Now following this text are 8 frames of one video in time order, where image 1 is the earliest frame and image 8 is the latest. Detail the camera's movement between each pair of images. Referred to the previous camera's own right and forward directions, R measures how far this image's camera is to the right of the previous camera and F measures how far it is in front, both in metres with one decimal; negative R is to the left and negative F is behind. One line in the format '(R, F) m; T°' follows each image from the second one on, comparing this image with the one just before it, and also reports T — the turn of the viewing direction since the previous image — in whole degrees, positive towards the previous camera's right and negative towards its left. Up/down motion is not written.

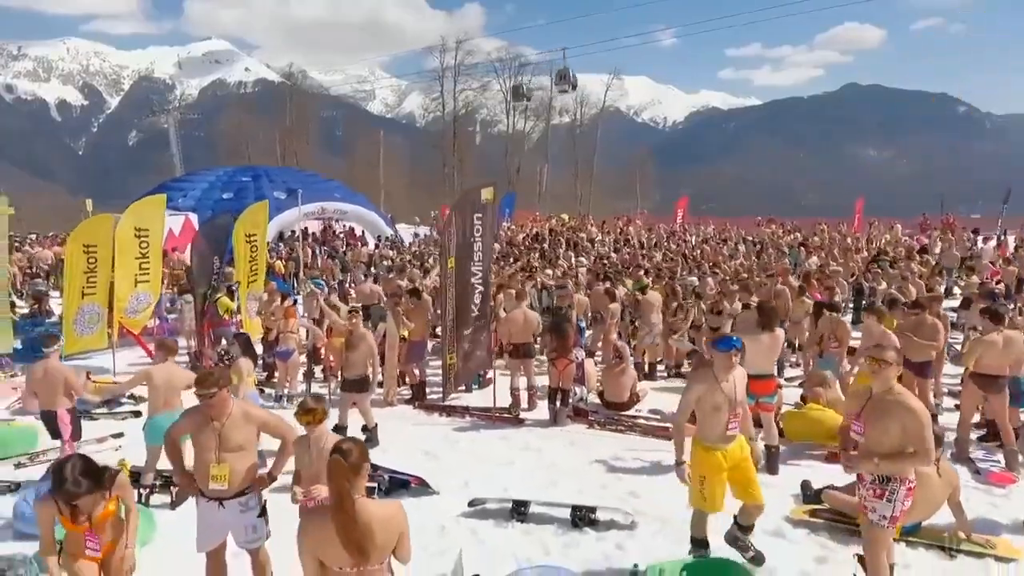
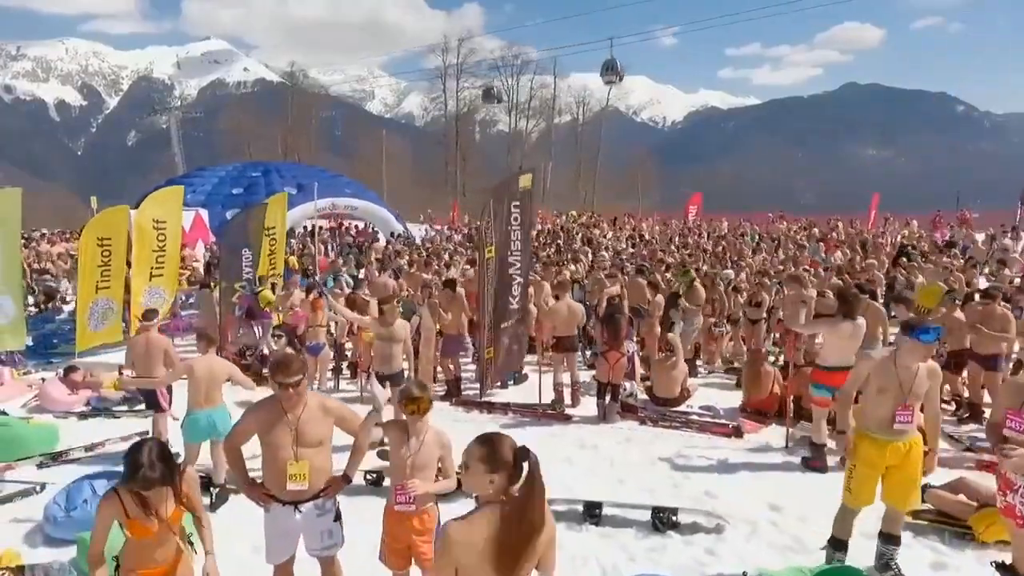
(-0.7, +0.5) m; 0°
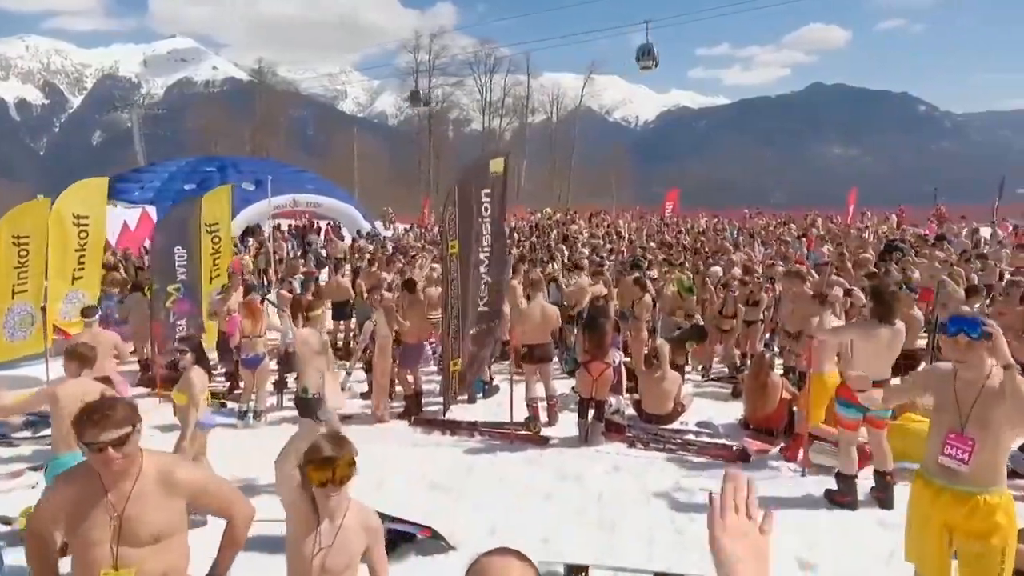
(+0.1, +1.3) m; +2°
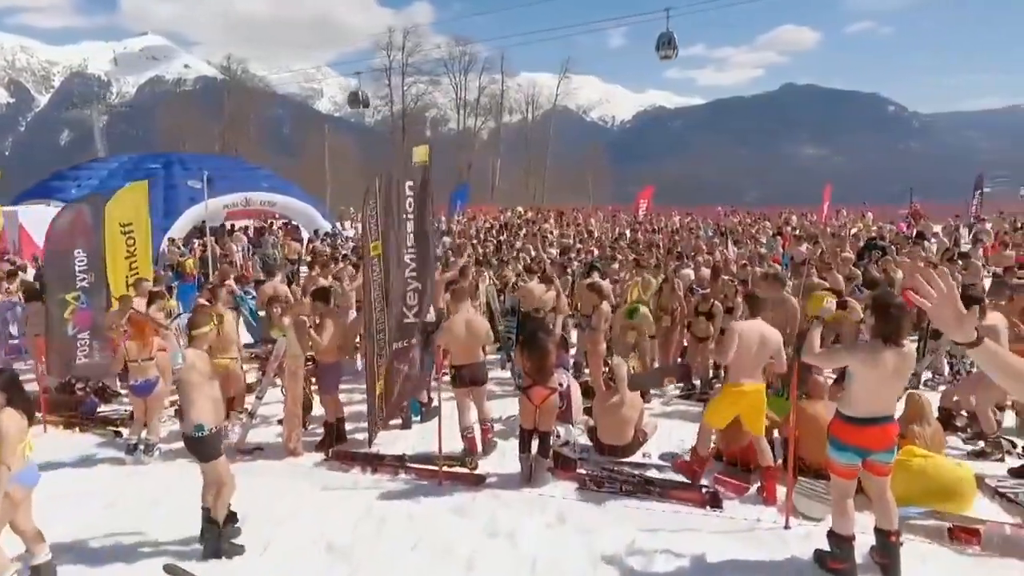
(+0.5, +1.3) m; +2°
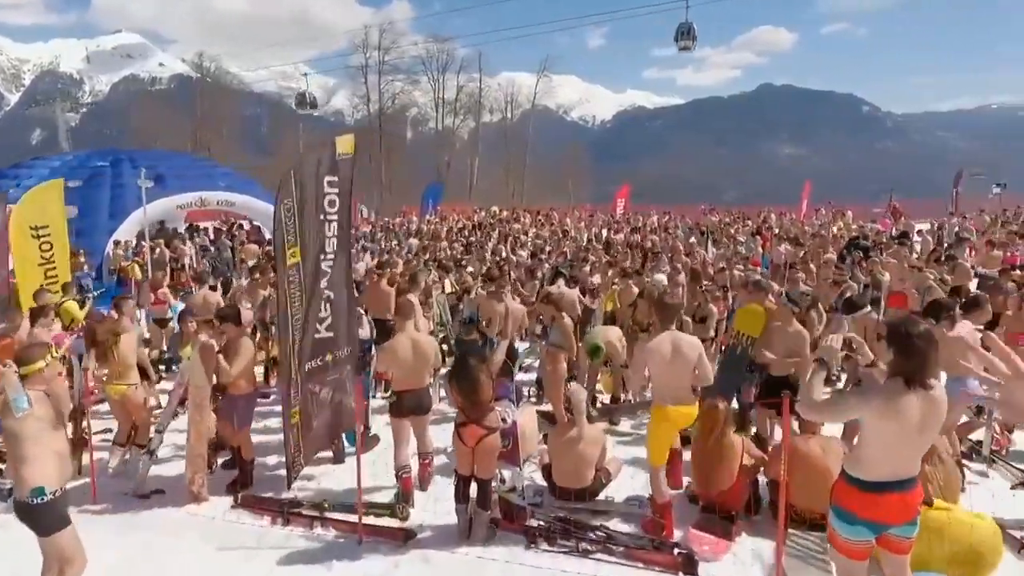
(+0.4, +1.1) m; +2°
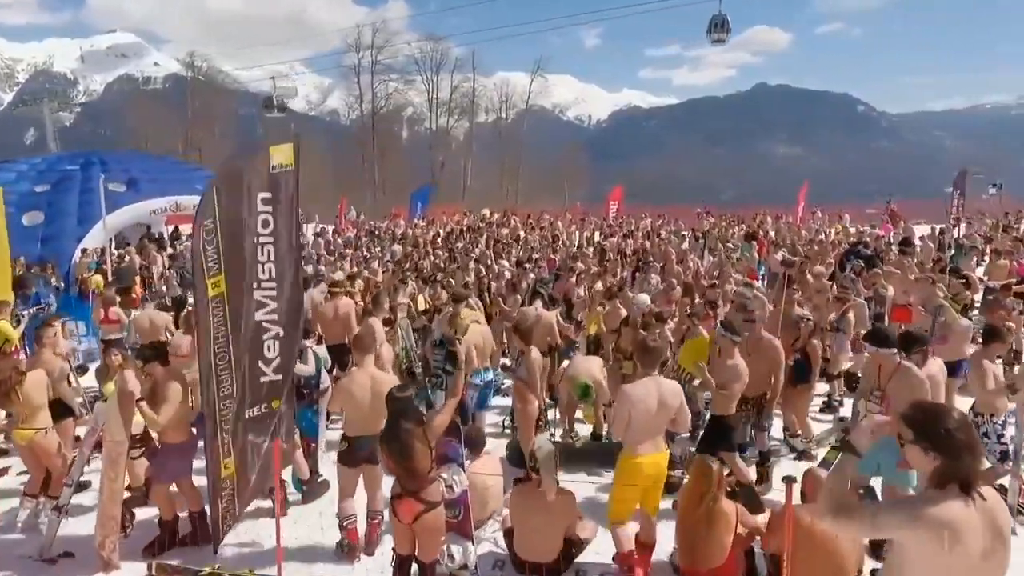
(+0.3, +0.9) m; 0°
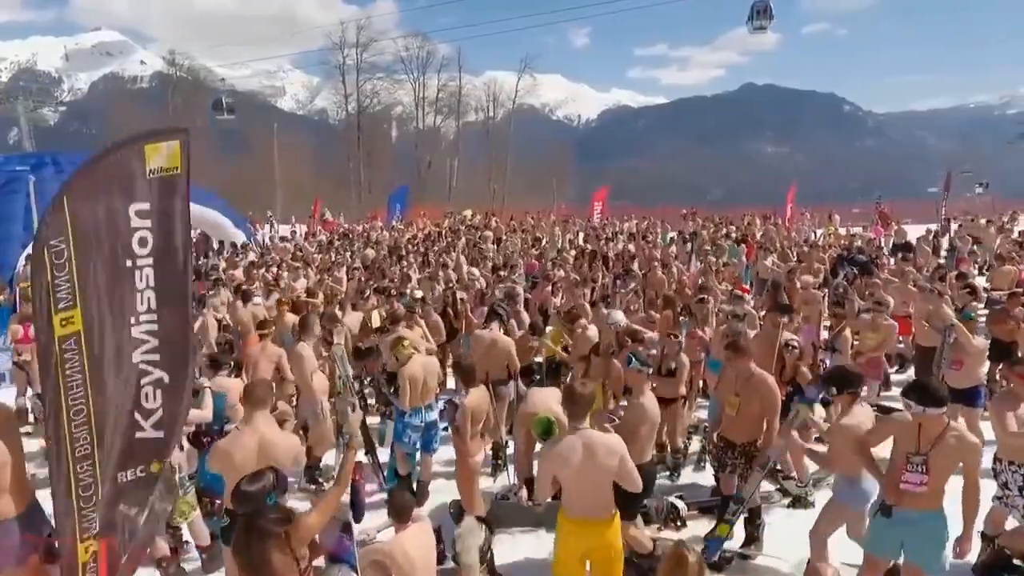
(+0.4, +1.1) m; +1°
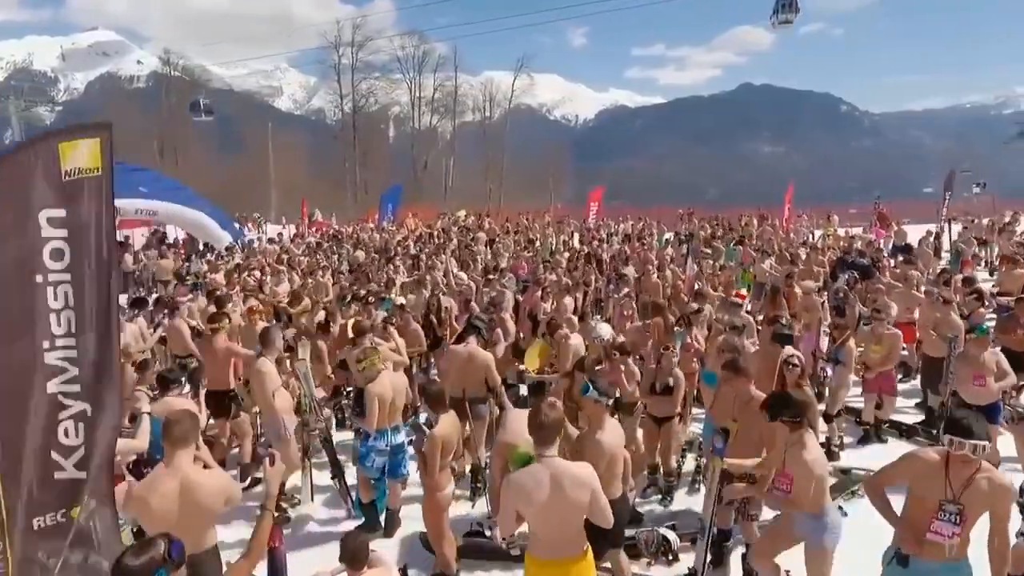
(+0.2, +0.5) m; 0°
